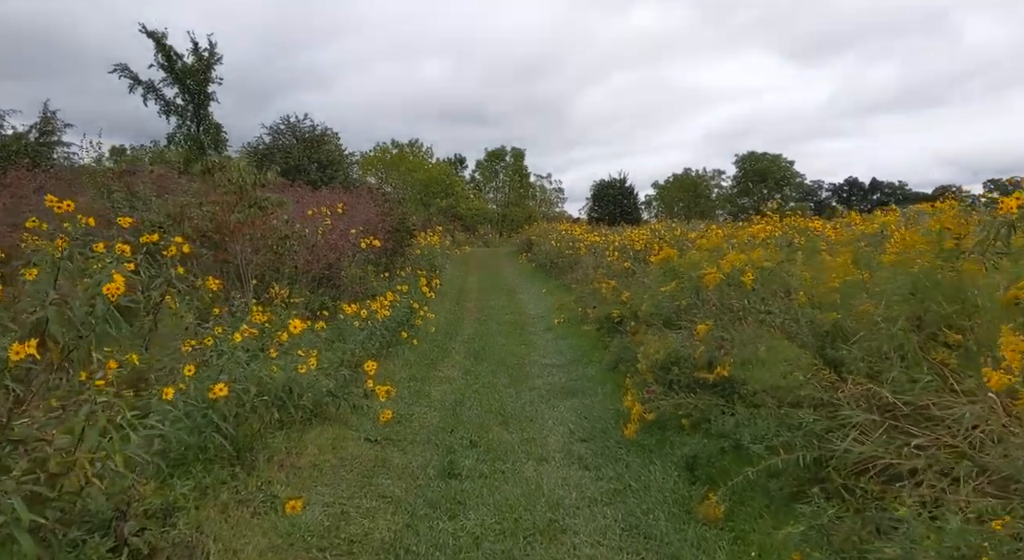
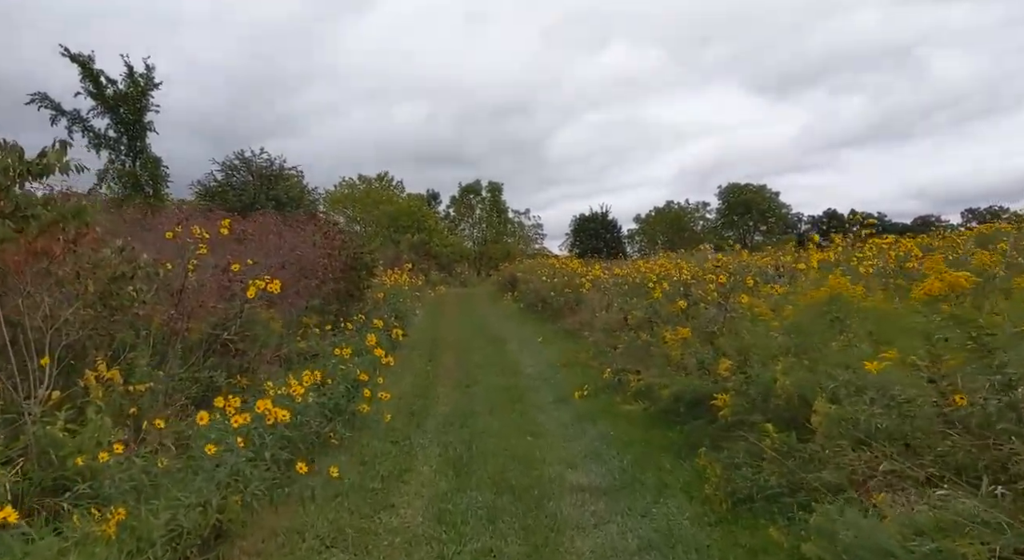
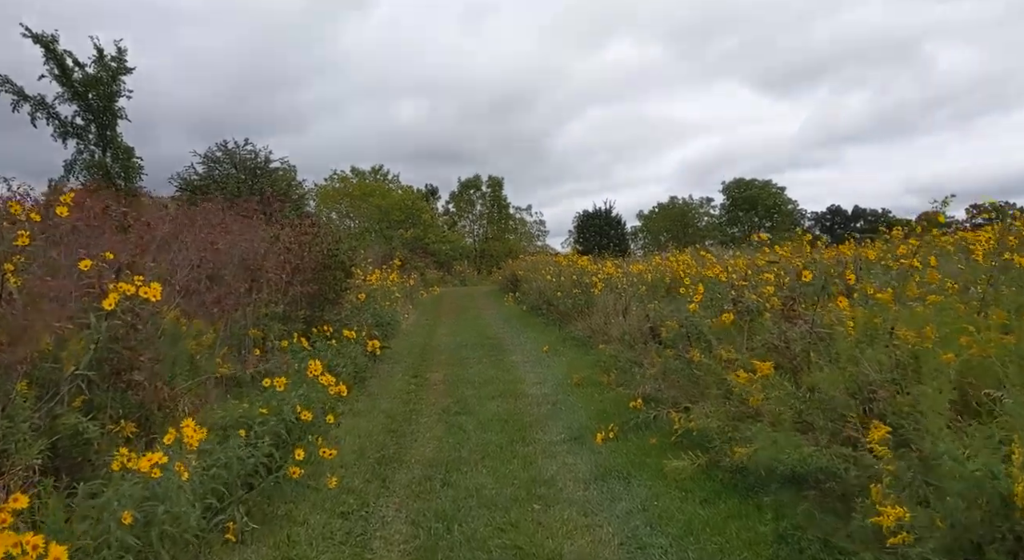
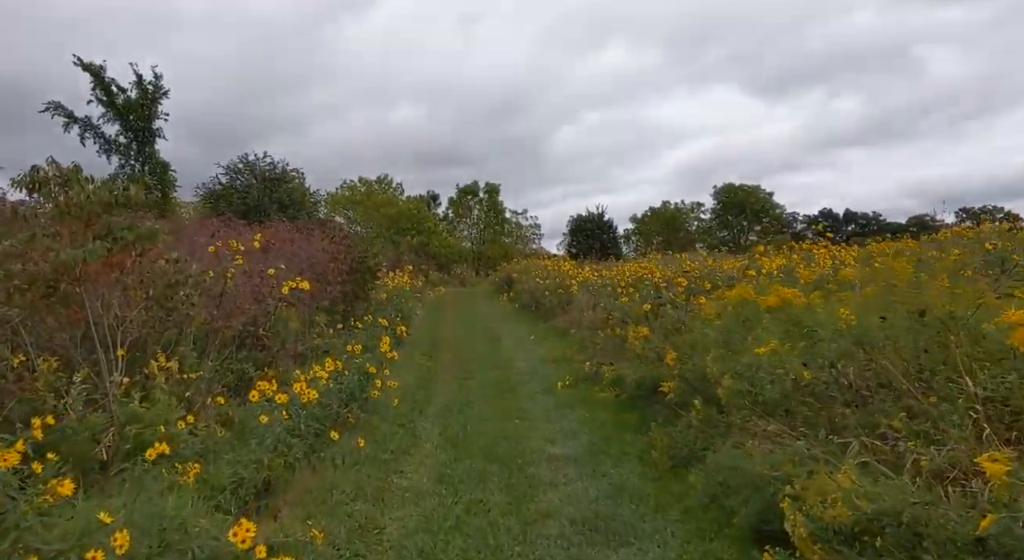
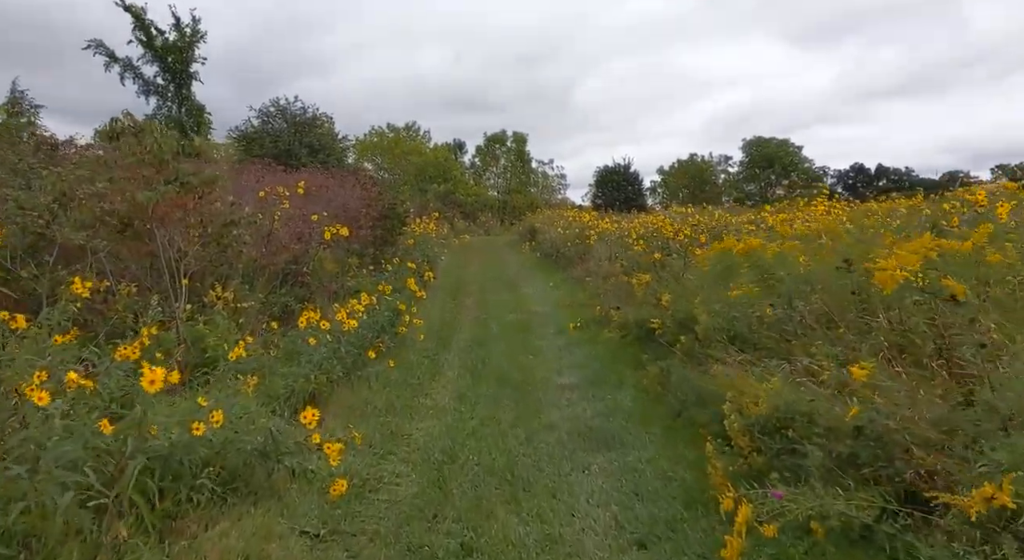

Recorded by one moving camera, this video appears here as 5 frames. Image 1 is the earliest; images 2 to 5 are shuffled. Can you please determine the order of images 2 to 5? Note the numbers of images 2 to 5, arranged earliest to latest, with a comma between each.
5, 4, 2, 3
